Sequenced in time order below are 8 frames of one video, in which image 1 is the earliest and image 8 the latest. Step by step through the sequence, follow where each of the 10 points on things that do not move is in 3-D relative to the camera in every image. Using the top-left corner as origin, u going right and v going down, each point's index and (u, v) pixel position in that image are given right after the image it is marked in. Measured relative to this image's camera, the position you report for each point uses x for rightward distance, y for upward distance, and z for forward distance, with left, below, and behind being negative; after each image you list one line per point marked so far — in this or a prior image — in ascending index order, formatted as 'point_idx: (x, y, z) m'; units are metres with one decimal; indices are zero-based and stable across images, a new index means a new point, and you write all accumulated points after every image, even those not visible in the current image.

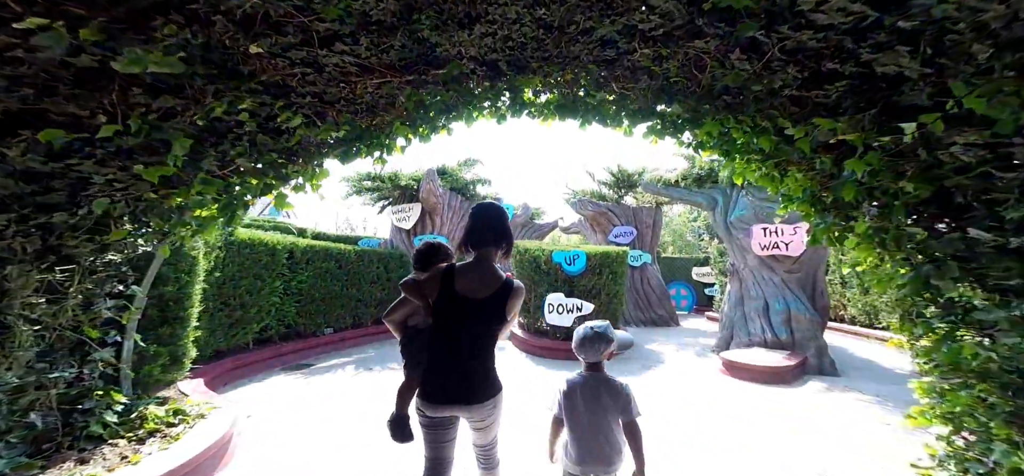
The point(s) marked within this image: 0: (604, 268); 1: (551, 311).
0: (+1.8, -0.6, +6.9) m
1: (+0.7, -1.4, +6.7) m
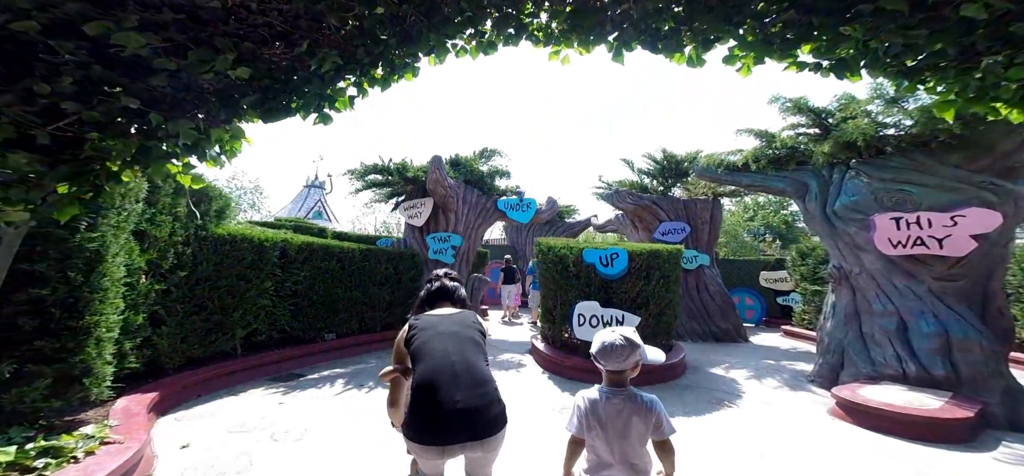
0: (+2.1, -0.5, +5.2) m
1: (+0.9, -1.3, +5.1) m
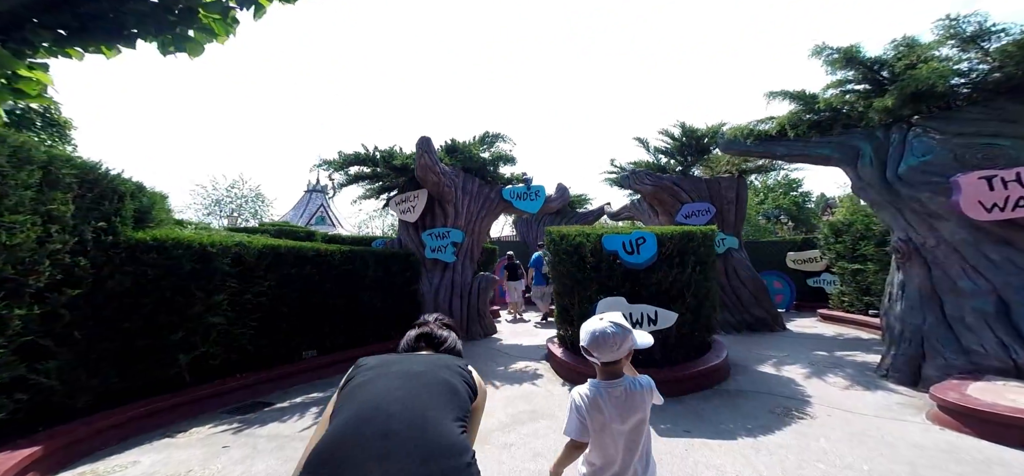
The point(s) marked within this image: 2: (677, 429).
0: (+2.2, -0.2, +4.4) m
1: (+1.1, -1.1, +4.3) m
2: (+1.5, -1.7, +3.2) m
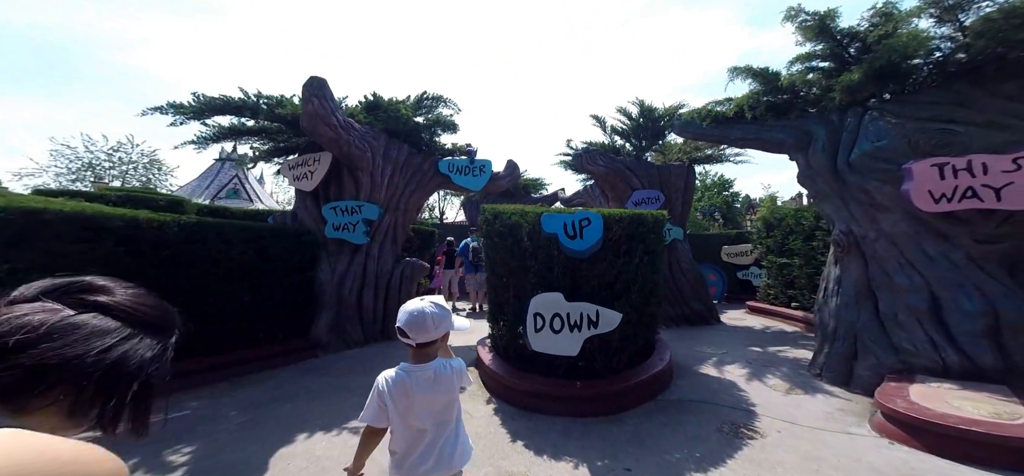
0: (+1.3, -0.1, +3.7) m
1: (+0.2, -0.9, +3.6) m
2: (+0.8, -1.6, +2.6) m
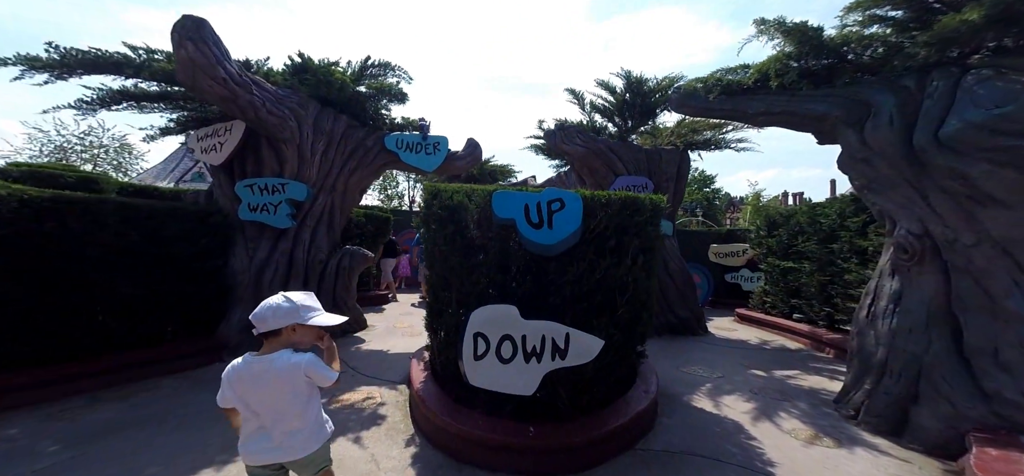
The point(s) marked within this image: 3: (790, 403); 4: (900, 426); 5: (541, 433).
0: (+0.9, 0.0, +2.8) m
1: (-0.2, -0.8, +2.5) m
2: (+0.3, -1.6, +1.6) m
3: (+3.2, -1.8, +4.0) m
4: (+3.6, -1.7, +3.3) m
5: (+0.2, -1.3, +2.5) m
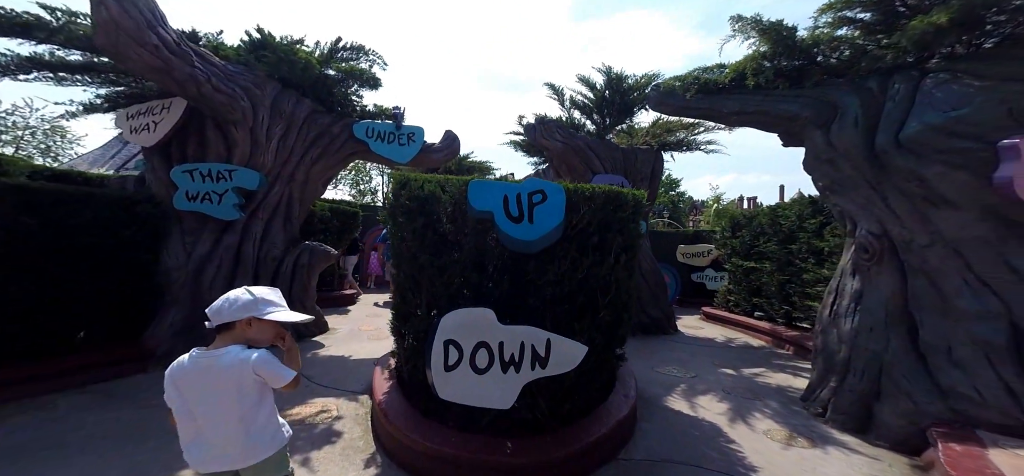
0: (+0.7, 0.0, +2.6) m
1: (-0.4, -0.8, +2.3) m
2: (+0.2, -1.6, +1.4) m
3: (+2.9, -1.8, +4.1) m
4: (+3.3, -1.7, +3.4) m
5: (+0.1, -1.3, +2.2) m
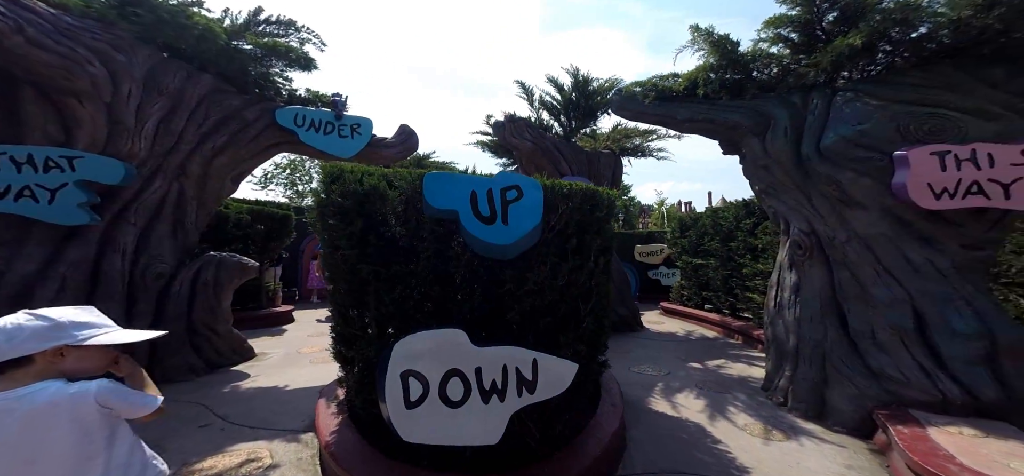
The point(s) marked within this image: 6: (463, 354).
0: (+0.5, 0.0, +2.3) m
1: (-0.5, -0.8, +1.9) m
2: (+0.2, -1.6, +1.1) m
3: (+2.5, -1.8, +4.0) m
4: (+3.1, -1.7, +3.4) m
5: (0.0, -1.3, +1.9) m
6: (-0.3, -0.6, +1.9) m
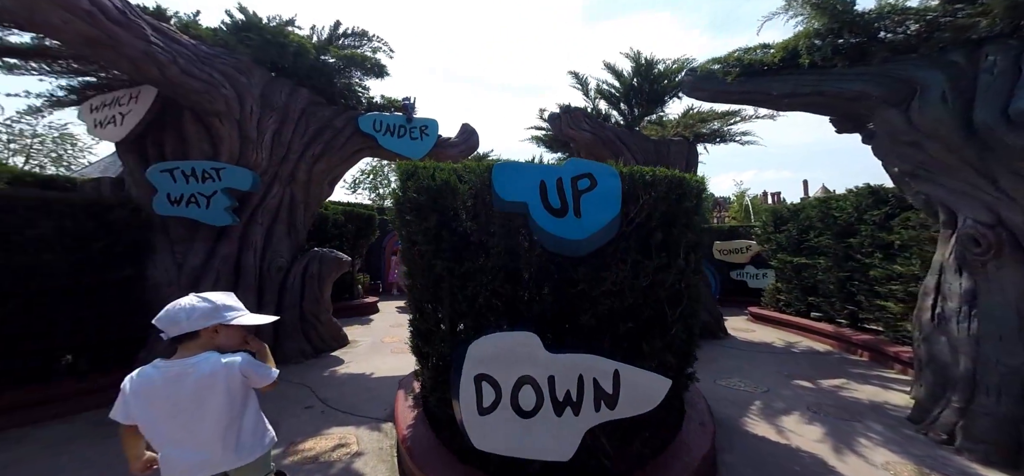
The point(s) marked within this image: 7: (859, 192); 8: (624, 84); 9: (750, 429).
0: (+0.9, 0.0, +2.0) m
1: (-0.2, -0.8, +1.8) m
2: (+0.4, -1.5, +0.8) m
3: (+3.2, -1.7, +3.3) m
4: (+3.6, -1.6, +2.6) m
5: (+0.3, -1.3, +1.7) m
6: (+0.1, -0.5, +1.7) m
7: (+6.1, +0.8, +6.3) m
8: (+2.4, +3.2, +7.7) m
9: (+2.0, -1.6, +3.0) m
